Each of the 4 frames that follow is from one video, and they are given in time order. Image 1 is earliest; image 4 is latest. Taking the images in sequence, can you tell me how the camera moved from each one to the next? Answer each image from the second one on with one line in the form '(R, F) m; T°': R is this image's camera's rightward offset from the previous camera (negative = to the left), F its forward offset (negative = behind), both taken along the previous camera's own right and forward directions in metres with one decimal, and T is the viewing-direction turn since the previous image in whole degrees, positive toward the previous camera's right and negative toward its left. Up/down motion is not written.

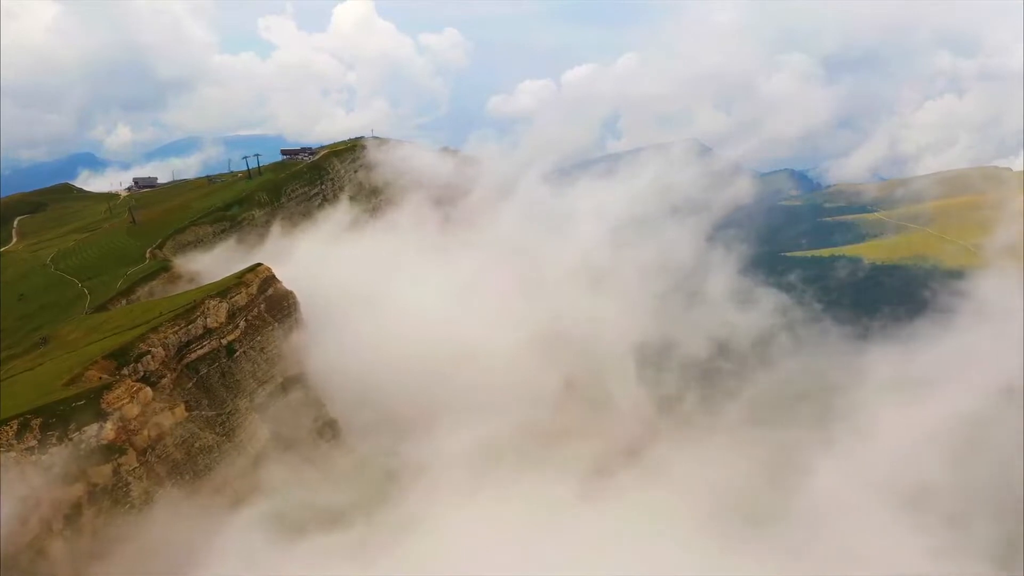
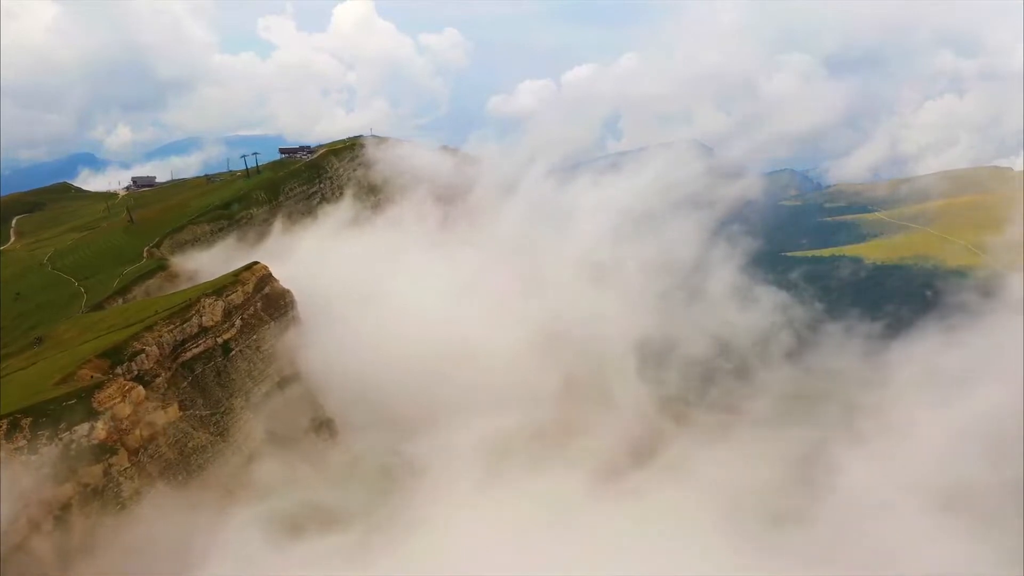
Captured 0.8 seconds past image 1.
(+0.2, +0.6) m; 0°
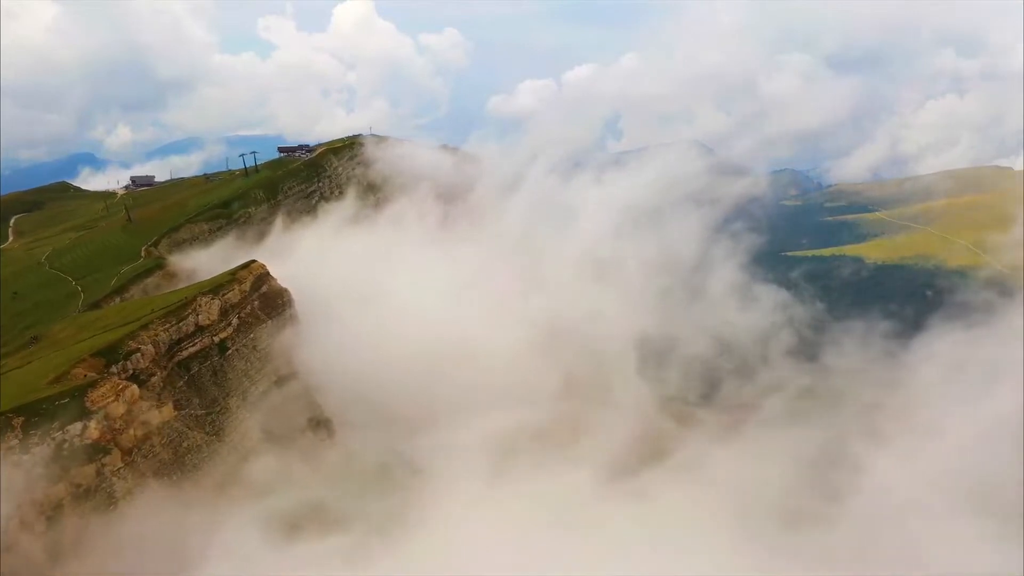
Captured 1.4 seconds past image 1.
(+0.1, +0.5) m; 0°
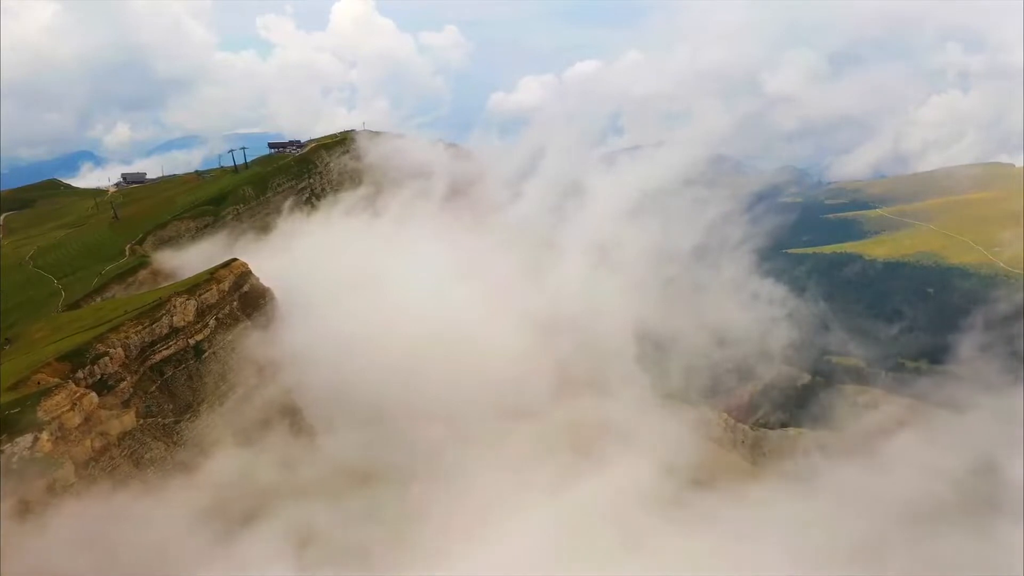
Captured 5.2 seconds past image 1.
(+0.9, +2.9) m; 0°
